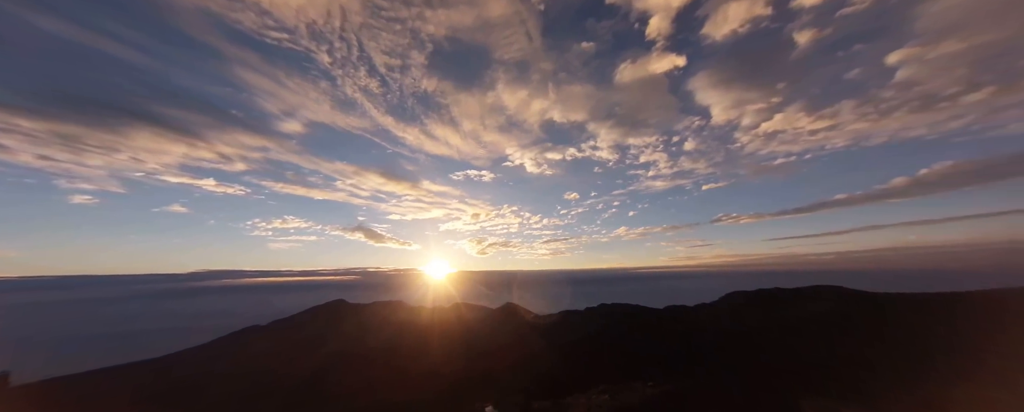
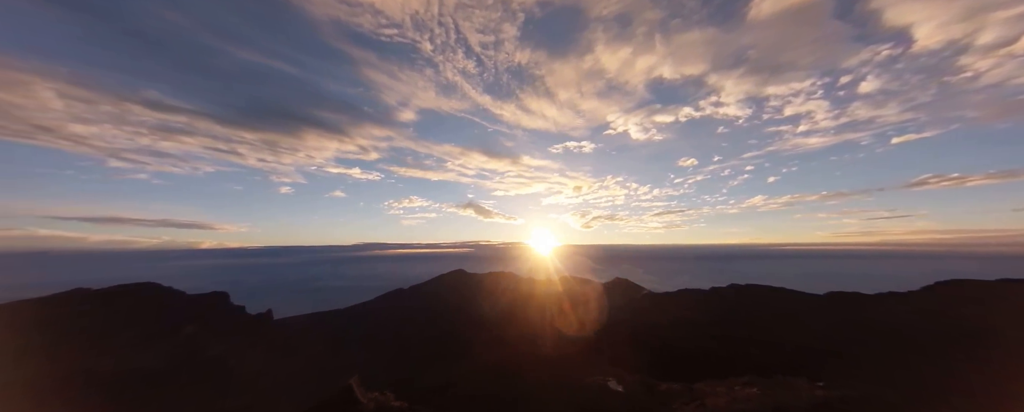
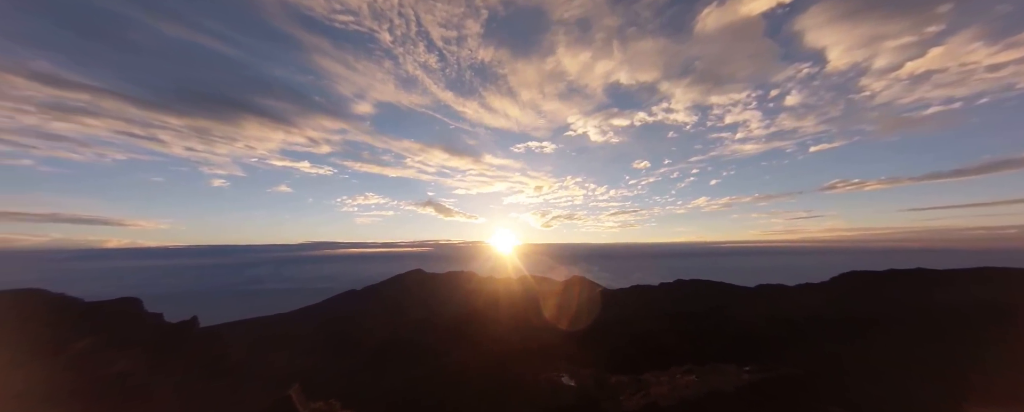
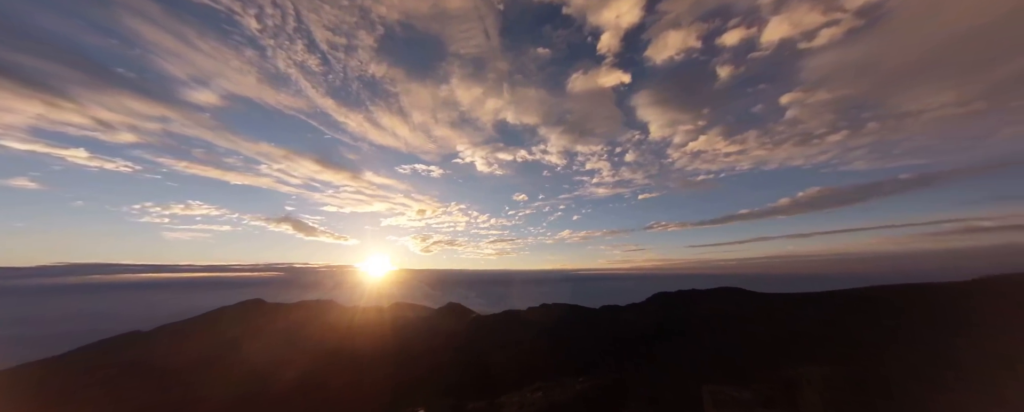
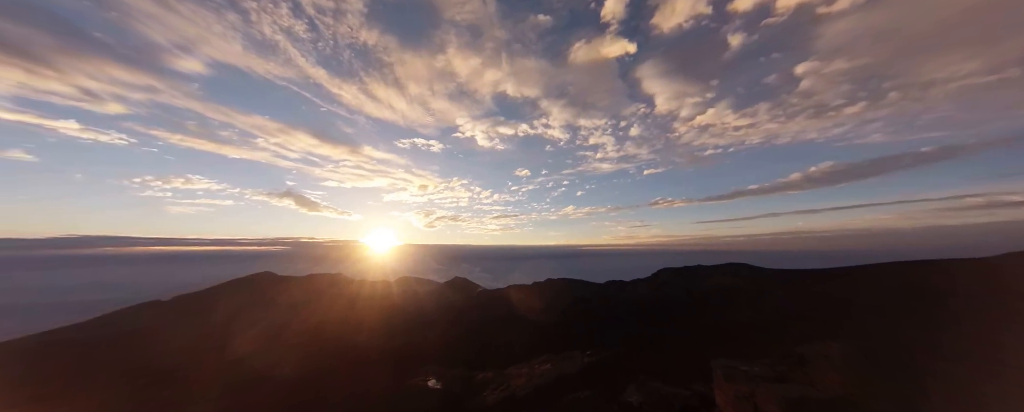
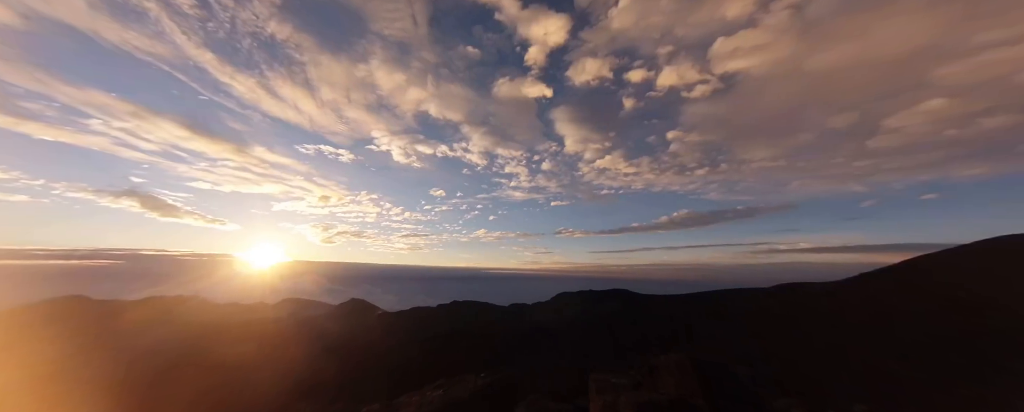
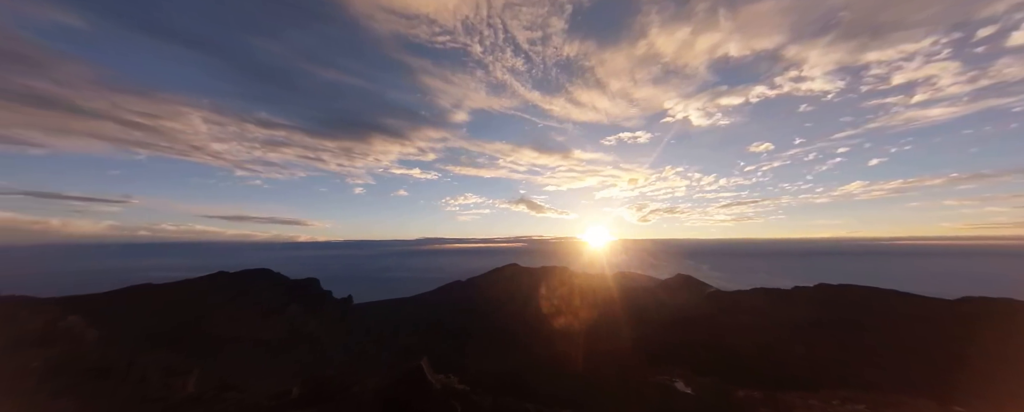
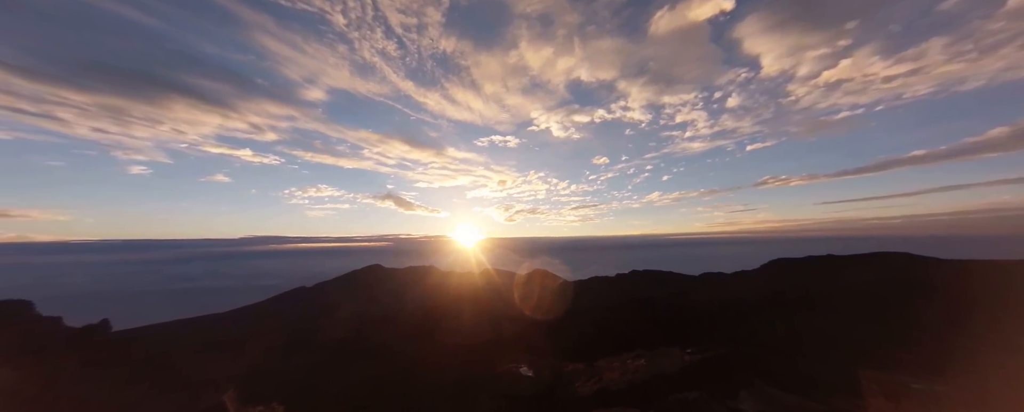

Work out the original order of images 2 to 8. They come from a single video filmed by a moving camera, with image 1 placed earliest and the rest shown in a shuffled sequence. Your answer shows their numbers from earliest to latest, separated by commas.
4, 6, 5, 8, 3, 2, 7
